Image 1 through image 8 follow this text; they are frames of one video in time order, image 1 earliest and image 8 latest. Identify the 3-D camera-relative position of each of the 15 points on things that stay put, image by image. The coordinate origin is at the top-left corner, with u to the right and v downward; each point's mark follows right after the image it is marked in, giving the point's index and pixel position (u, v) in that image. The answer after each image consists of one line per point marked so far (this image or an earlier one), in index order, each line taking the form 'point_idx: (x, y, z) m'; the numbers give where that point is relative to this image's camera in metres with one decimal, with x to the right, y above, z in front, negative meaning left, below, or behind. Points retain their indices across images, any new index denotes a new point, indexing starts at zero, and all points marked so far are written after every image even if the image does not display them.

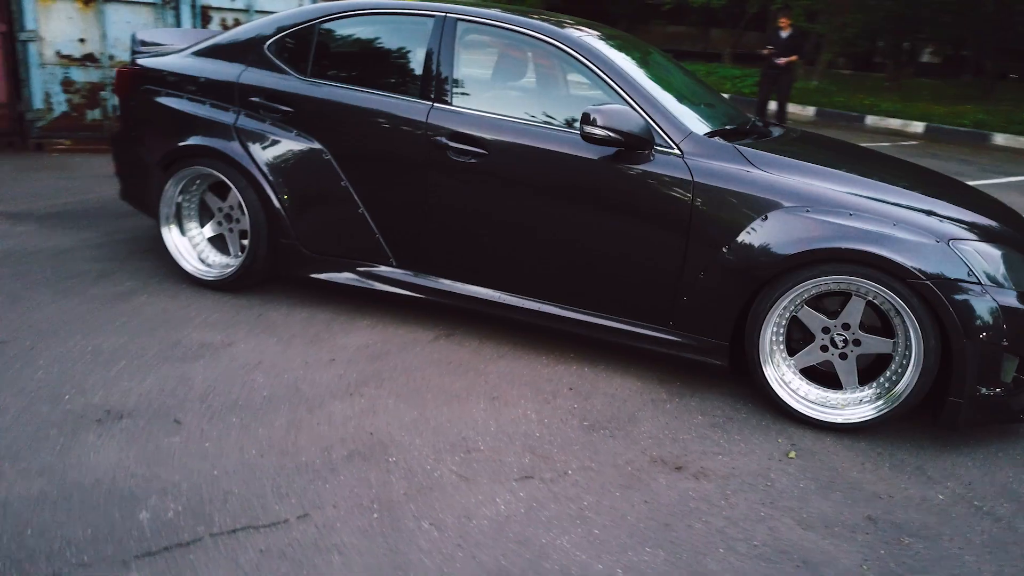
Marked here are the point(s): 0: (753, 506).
0: (+0.9, -0.8, +3.0) m
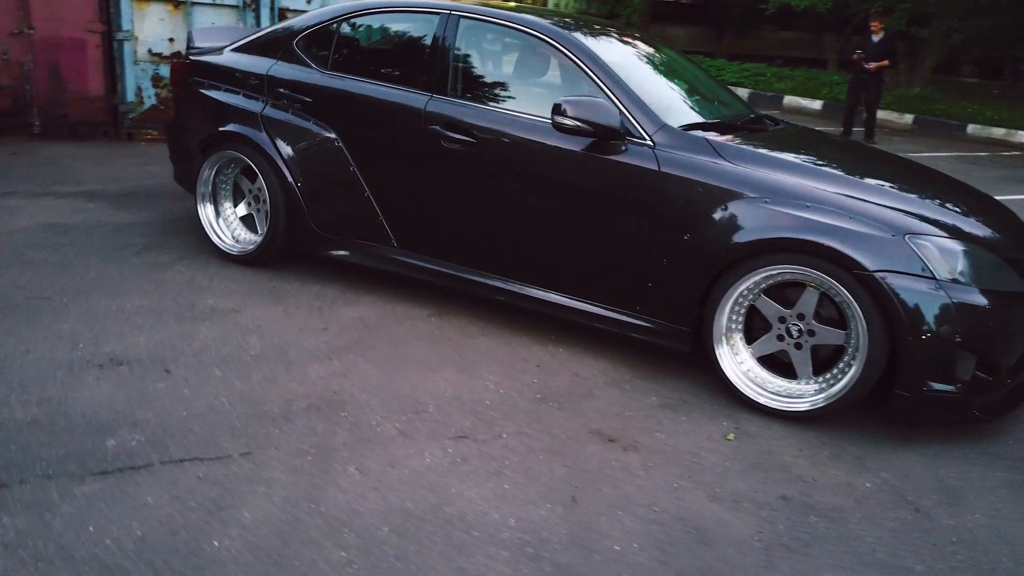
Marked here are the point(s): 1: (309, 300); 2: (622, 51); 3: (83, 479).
0: (+0.6, -0.7, +3.2) m
1: (-1.2, -0.1, +4.8) m
2: (+0.6, +1.4, +4.7) m
3: (-1.5, -0.7, +2.9) m
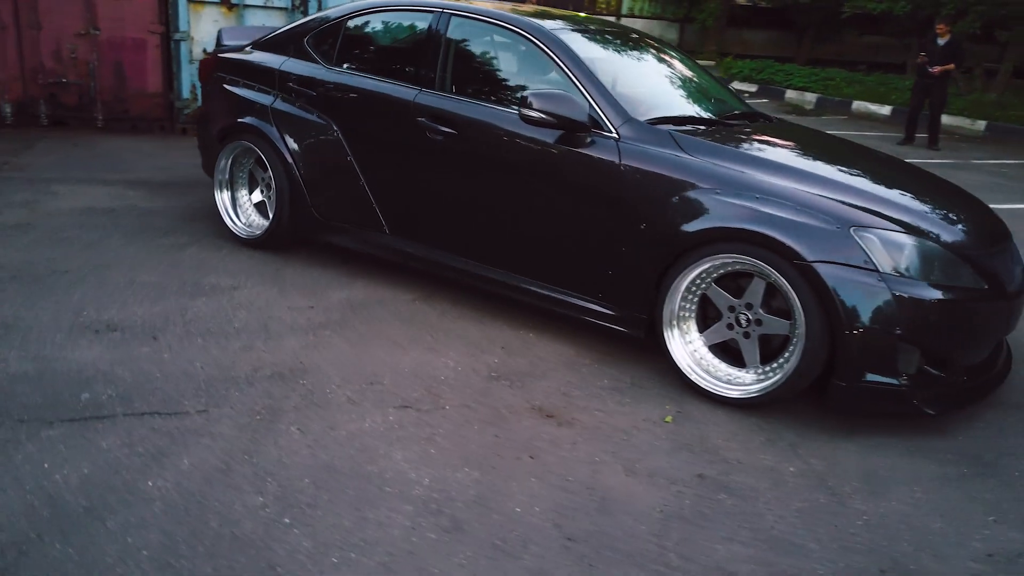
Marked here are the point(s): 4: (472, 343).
0: (+0.3, -0.7, +3.3) m
1: (-1.3, 0.0, +5.1) m
2: (+0.5, +1.4, +4.8) m
3: (-1.8, -0.5, +3.2) m
4: (-0.2, -0.3, +4.4) m
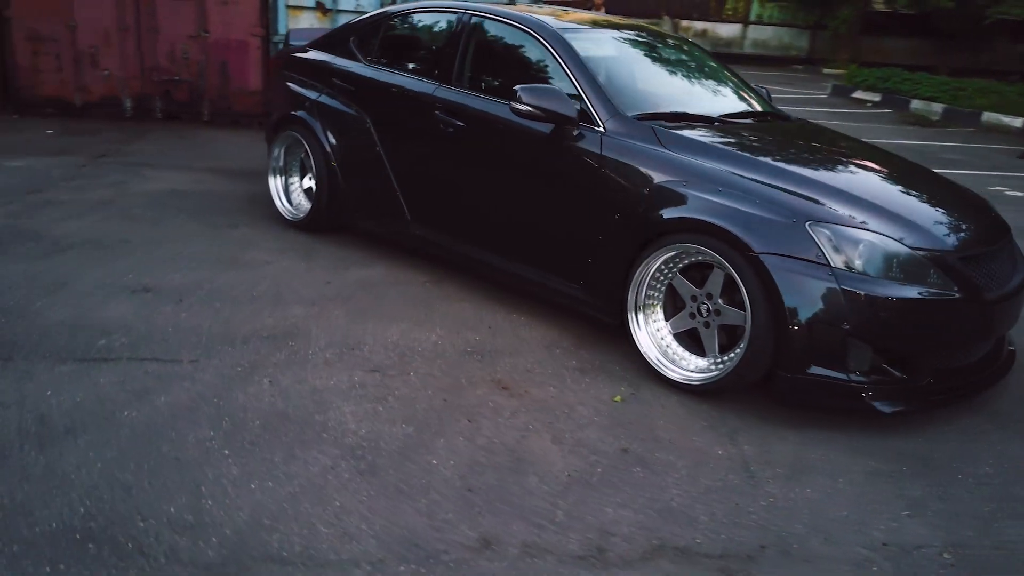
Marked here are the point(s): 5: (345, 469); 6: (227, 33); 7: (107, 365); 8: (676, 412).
0: (+0.1, -0.6, +3.5) m
1: (-1.2, +0.2, +5.6) m
2: (+0.6, +1.5, +5.0) m
3: (-2.0, -0.3, +3.7) m
4: (-0.3, -0.2, +4.6) m
5: (-0.6, -0.7, +3.0) m
6: (-3.7, +3.3, +10.6) m
7: (-1.9, -0.4, +3.7) m
8: (+0.8, -0.6, +3.7) m
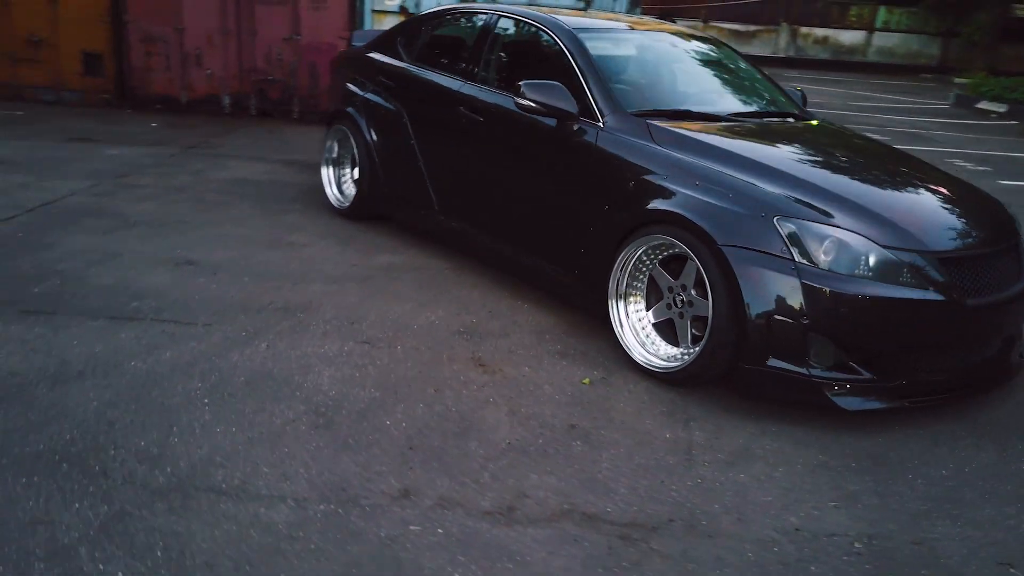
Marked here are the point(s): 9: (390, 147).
0: (-0.1, -0.5, +3.8) m
1: (-1.1, +0.3, +5.9) m
2: (+0.7, +1.5, +5.2) m
3: (-2.2, -0.2, +4.2) m
4: (-0.3, -0.1, +4.9) m
5: (-0.9, -0.6, +3.4) m
6: (-2.7, +3.5, +11.2) m
7: (-2.0, -0.2, +4.2) m
8: (+0.6, -0.5, +3.9) m
9: (-0.9, +1.1, +6.1) m
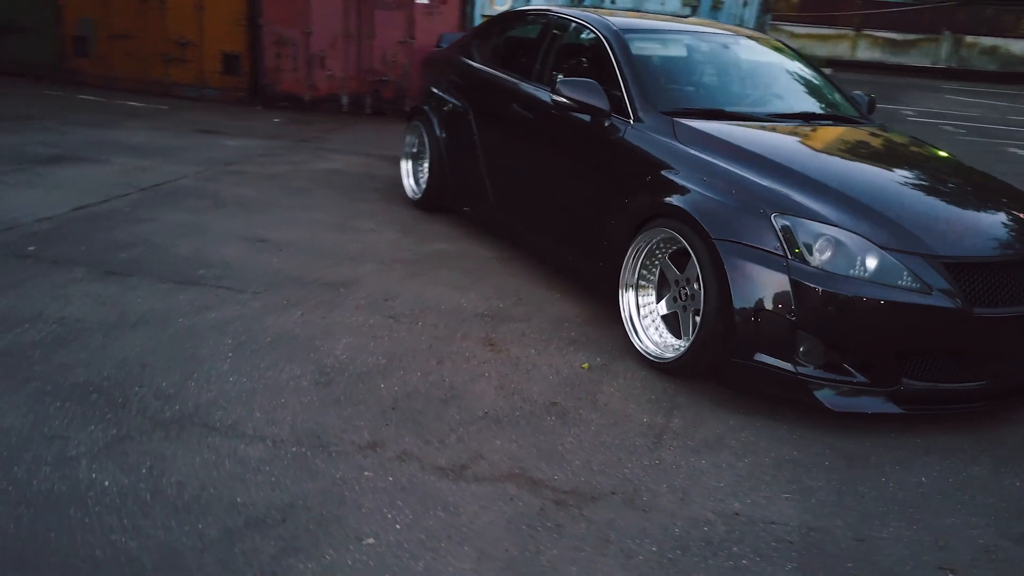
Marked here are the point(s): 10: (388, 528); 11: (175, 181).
0: (-0.1, -0.4, +4.0) m
1: (-0.7, +0.4, +6.3) m
2: (+1.0, +1.5, +5.2) m
3: (-2.0, 0.0, +4.8) m
4: (-0.1, 0.0, +5.1) m
5: (-0.9, -0.4, +3.7) m
6: (-1.2, +3.6, +11.8) m
7: (-1.9, 0.0, +4.7) m
8: (+0.6, -0.5, +4.0) m
9: (-0.4, +1.2, +6.5) m
10: (-0.4, -0.8, +2.7) m
11: (-3.0, +1.0, +7.3) m
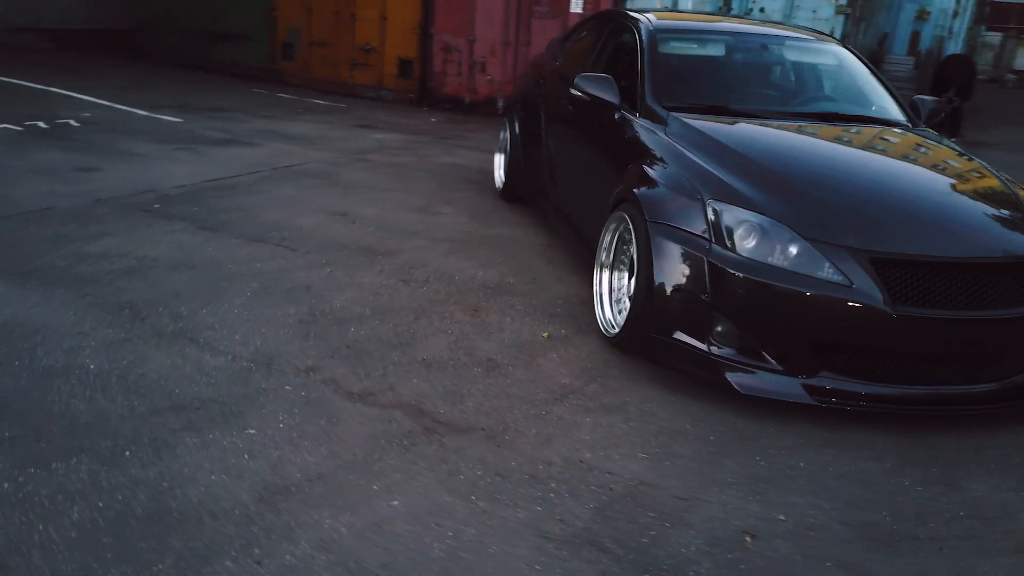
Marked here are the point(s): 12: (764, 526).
0: (-0.3, -0.2, +4.4) m
1: (-0.2, +0.6, +6.8) m
2: (+1.3, +1.6, +5.4) m
3: (-1.9, +0.3, +5.7) m
4: (0.0, +0.1, +5.6) m
5: (-1.2, -0.2, +4.4) m
6: (+1.0, +3.6, +12.3) m
7: (-1.8, +0.3, +5.6) m
8: (+0.4, -0.3, +4.3) m
9: (+0.2, +1.3, +6.9) m
10: (-1.0, -0.6, +3.3) m
11: (-2.1, +1.3, +8.5) m
12: (+0.9, -0.8, +2.9) m
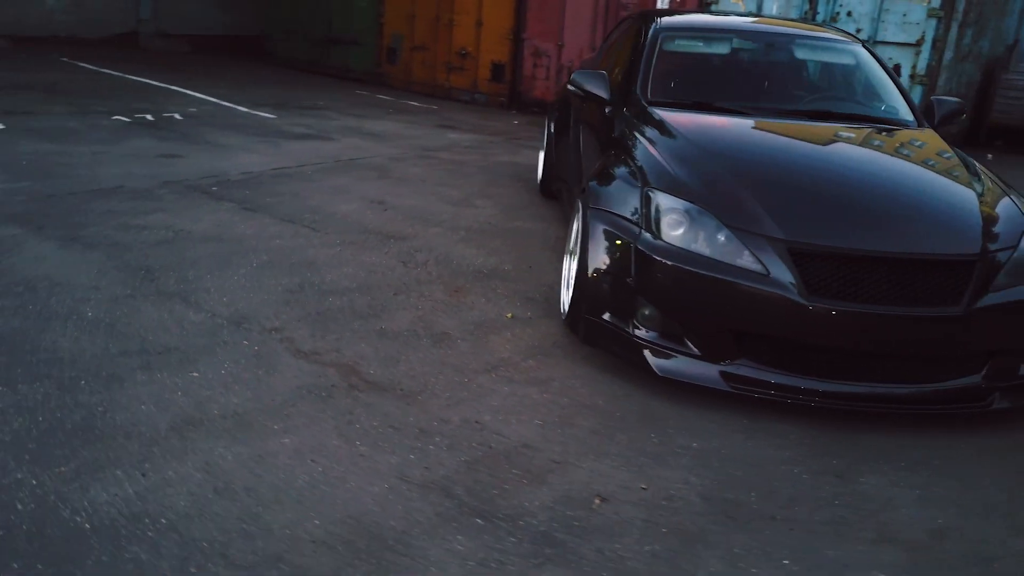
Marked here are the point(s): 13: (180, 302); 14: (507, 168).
0: (-0.5, -0.1, +4.8) m
1: (+0.1, +0.6, +7.1) m
2: (+1.3, +1.6, +5.4) m
3: (-1.8, +0.5, +6.3) m
4: (+0.1, +0.2, +5.8) m
5: (-1.3, 0.0, +4.8) m
6: (+2.3, +3.6, +12.3) m
7: (-1.7, +0.5, +6.2) m
8: (+0.1, -0.3, +4.5) m
9: (+0.4, +1.3, +7.1) m
10: (-1.3, -0.4, +3.7) m
11: (-1.6, +1.4, +9.0) m
12: (+0.4, -0.8, +3.0) m
13: (-1.8, -0.1, +4.5) m
14: (-0.1, +1.4, +9.1) m
